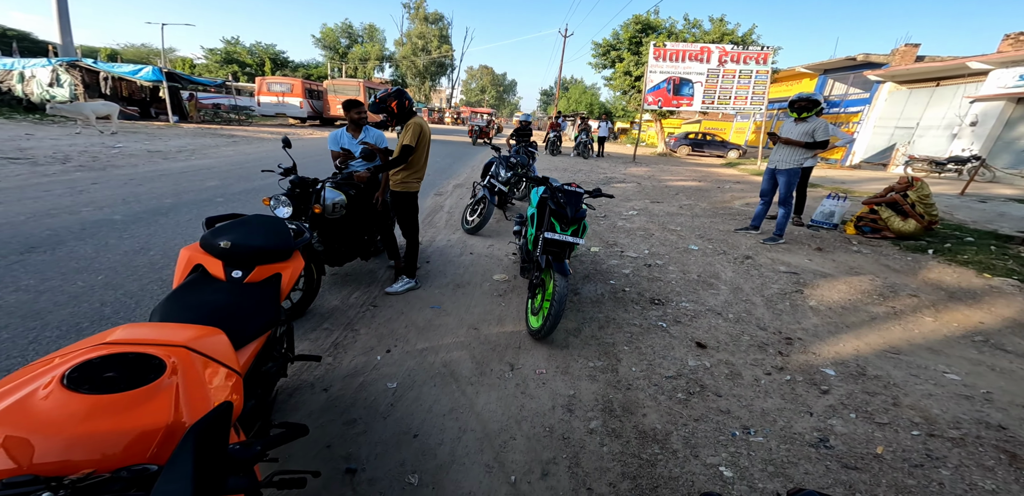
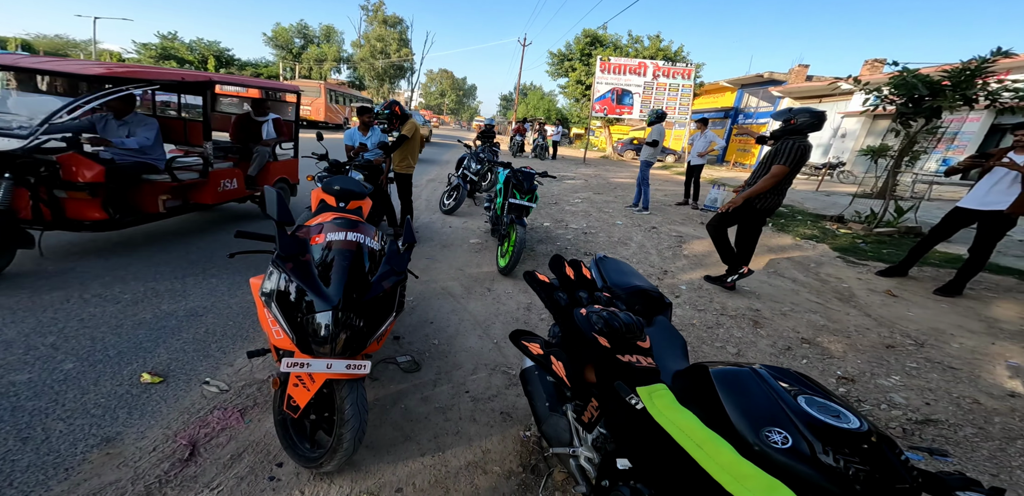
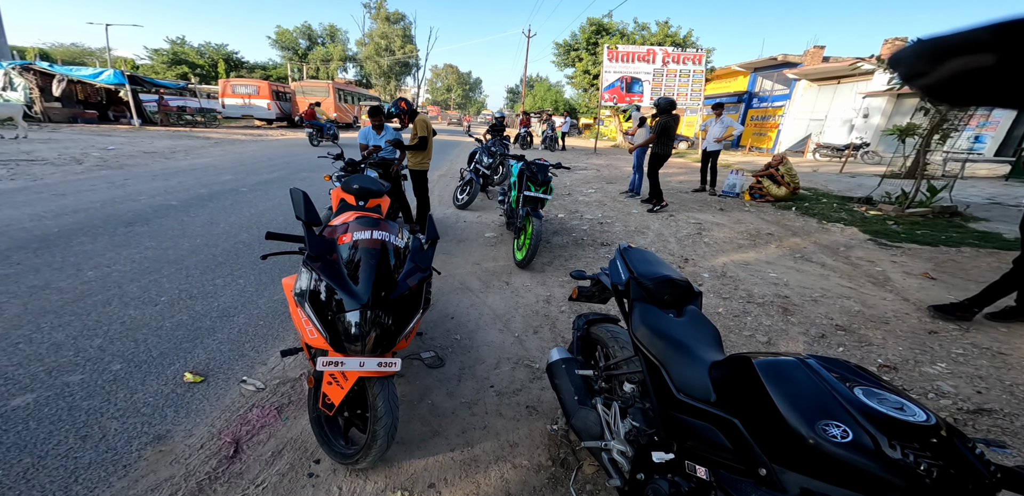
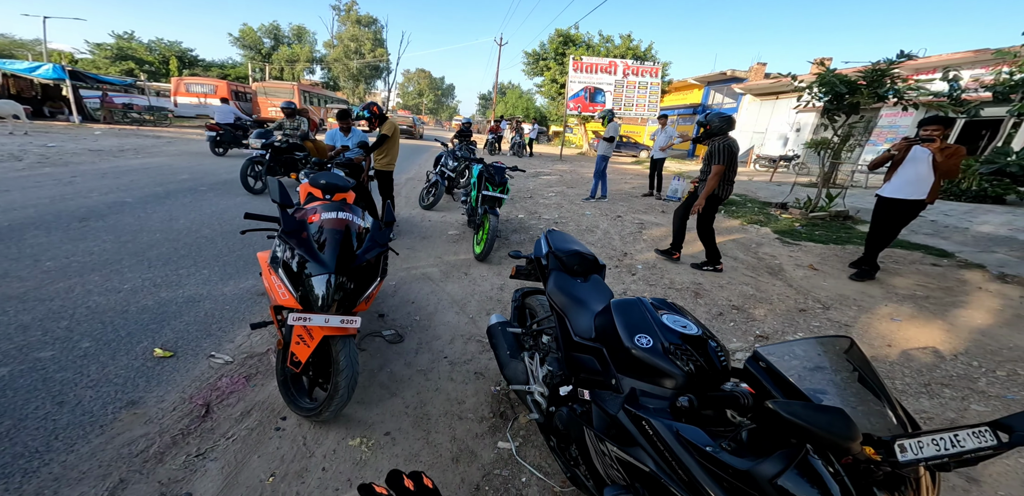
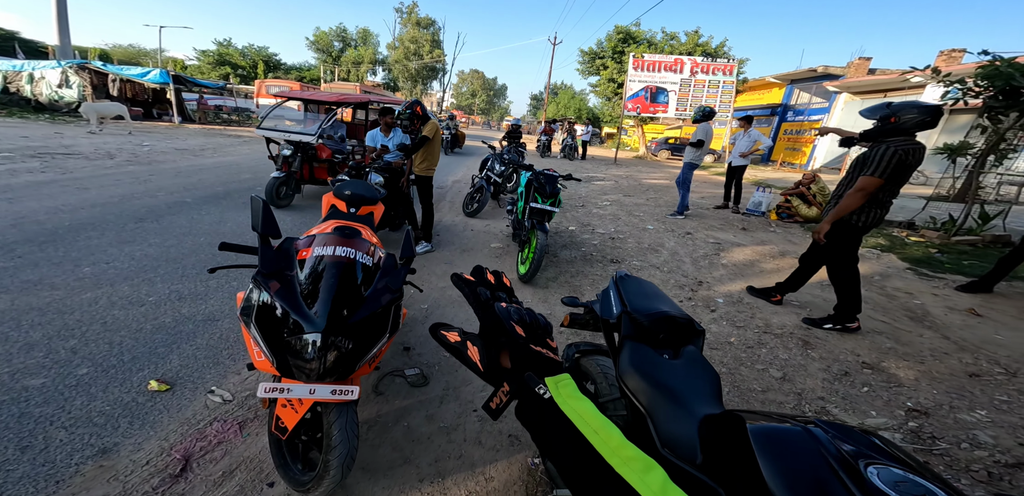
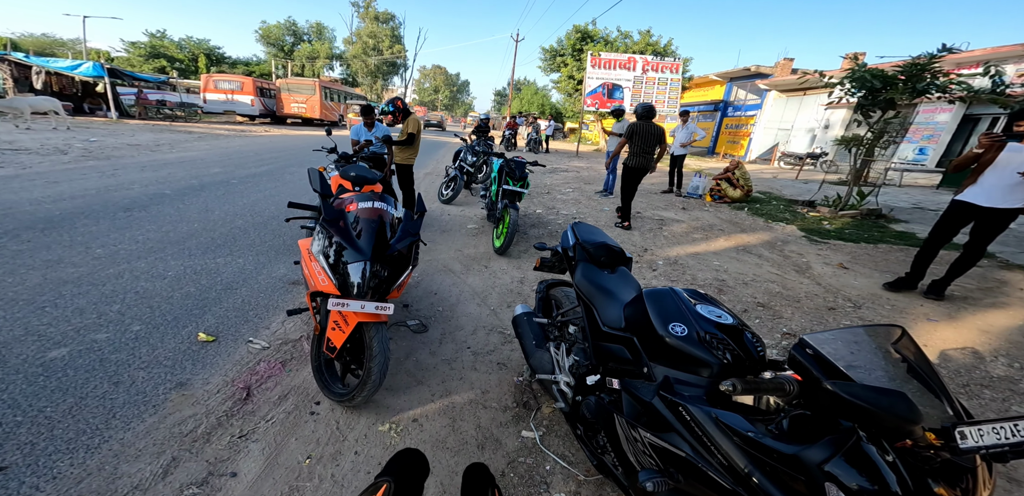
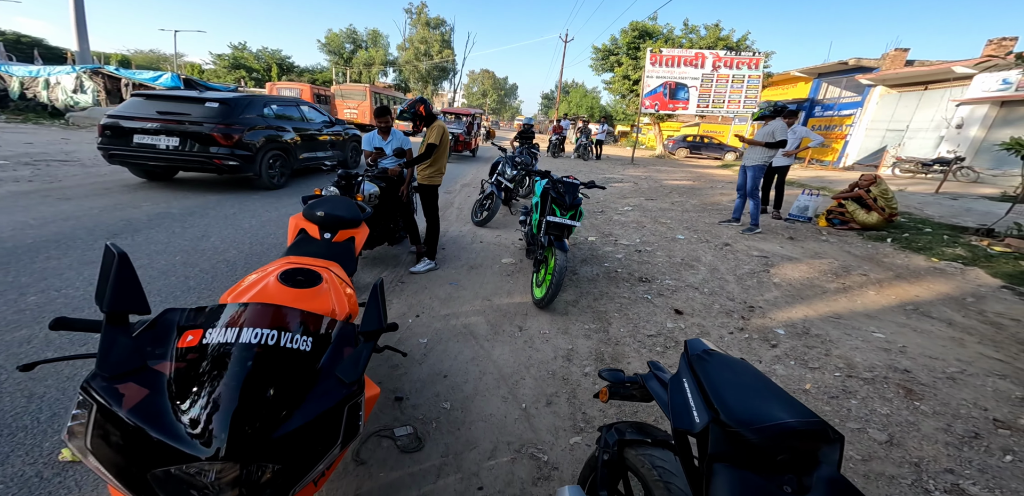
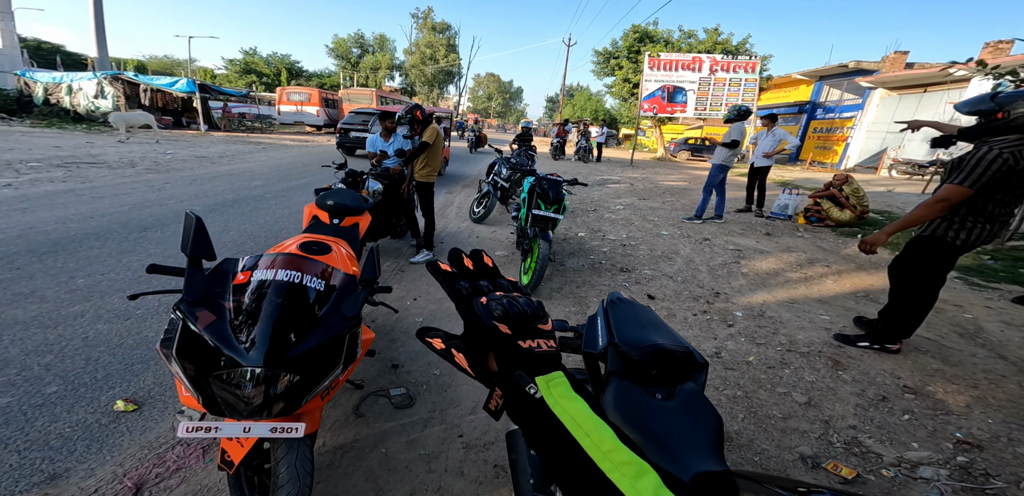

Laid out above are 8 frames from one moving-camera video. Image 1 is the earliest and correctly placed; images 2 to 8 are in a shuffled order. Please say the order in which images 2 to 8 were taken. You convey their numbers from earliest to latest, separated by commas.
7, 8, 5, 2, 4, 6, 3
